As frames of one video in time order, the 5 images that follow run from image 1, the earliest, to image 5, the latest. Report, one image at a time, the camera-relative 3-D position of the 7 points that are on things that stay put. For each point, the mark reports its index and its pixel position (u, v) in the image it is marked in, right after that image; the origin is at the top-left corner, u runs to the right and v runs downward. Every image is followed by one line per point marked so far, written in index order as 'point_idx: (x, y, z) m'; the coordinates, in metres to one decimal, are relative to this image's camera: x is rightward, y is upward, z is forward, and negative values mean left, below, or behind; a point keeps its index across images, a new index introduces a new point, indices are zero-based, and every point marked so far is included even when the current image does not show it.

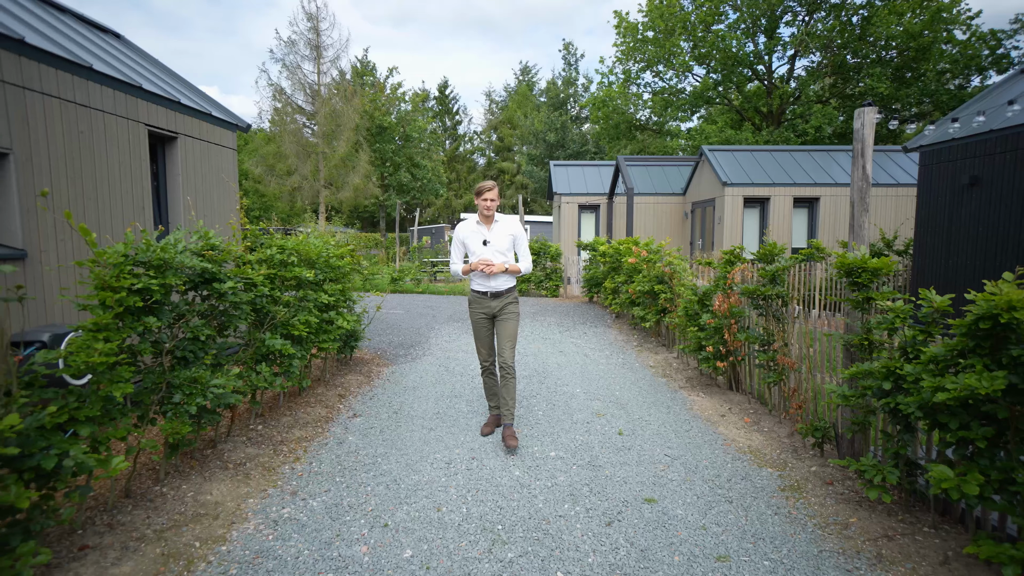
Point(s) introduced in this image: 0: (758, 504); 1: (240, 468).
0: (+1.3, -1.1, +3.3) m
1: (-1.5, -1.0, +3.6) m
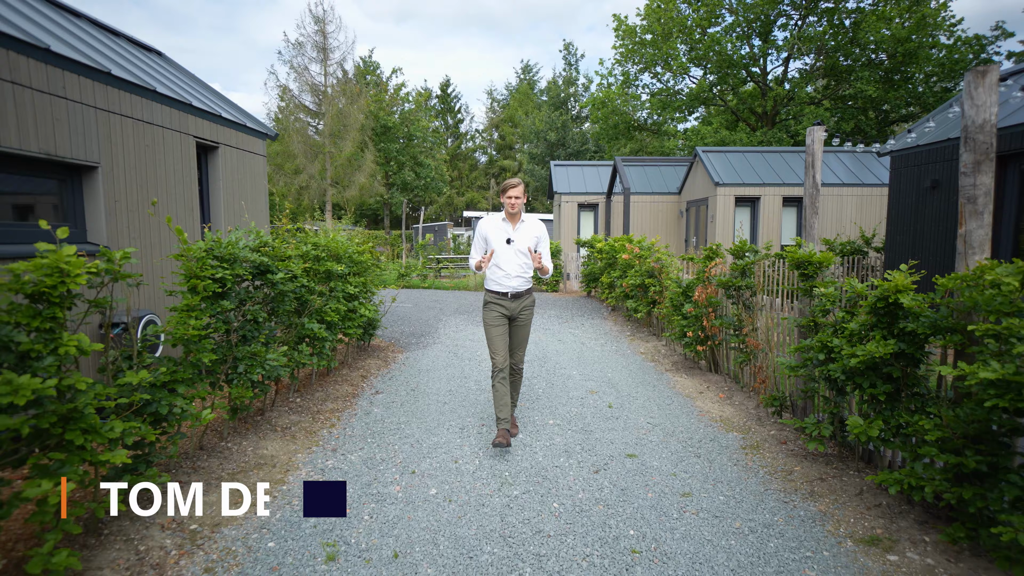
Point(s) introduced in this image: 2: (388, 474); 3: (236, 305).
0: (+1.3, -1.0, +4.0) m
1: (-1.5, -0.9, +4.3) m
2: (-0.7, -1.1, +3.7) m
3: (-1.6, -0.1, +3.8) m
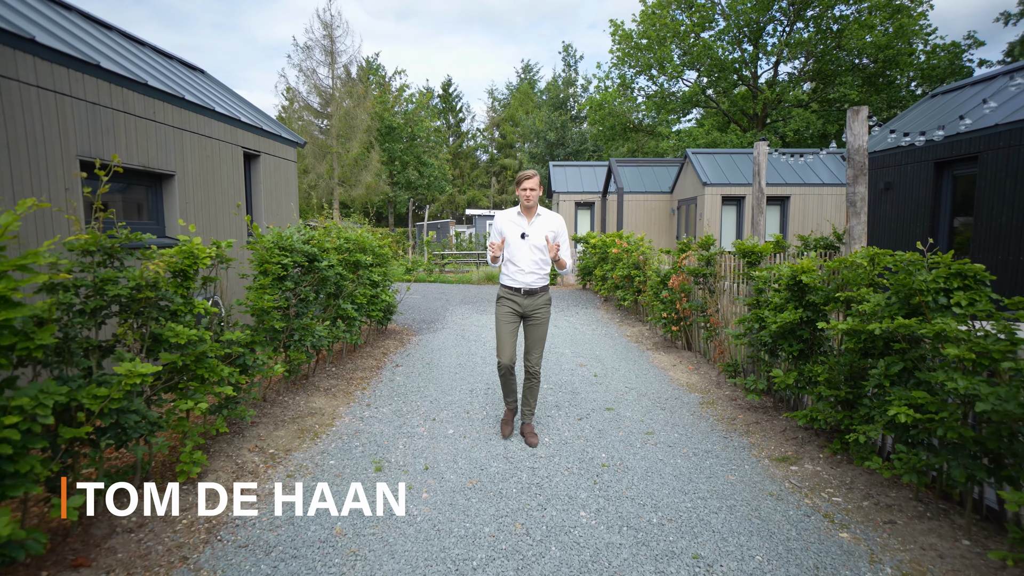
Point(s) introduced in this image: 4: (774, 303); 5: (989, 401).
0: (+1.3, -0.9, +4.9) m
1: (-1.5, -0.8, +5.3) m
2: (-0.7, -1.0, +4.7) m
3: (-1.6, 0.0, +4.7) m
4: (+1.7, -0.1, +4.1) m
5: (+1.7, -0.4, +2.2) m
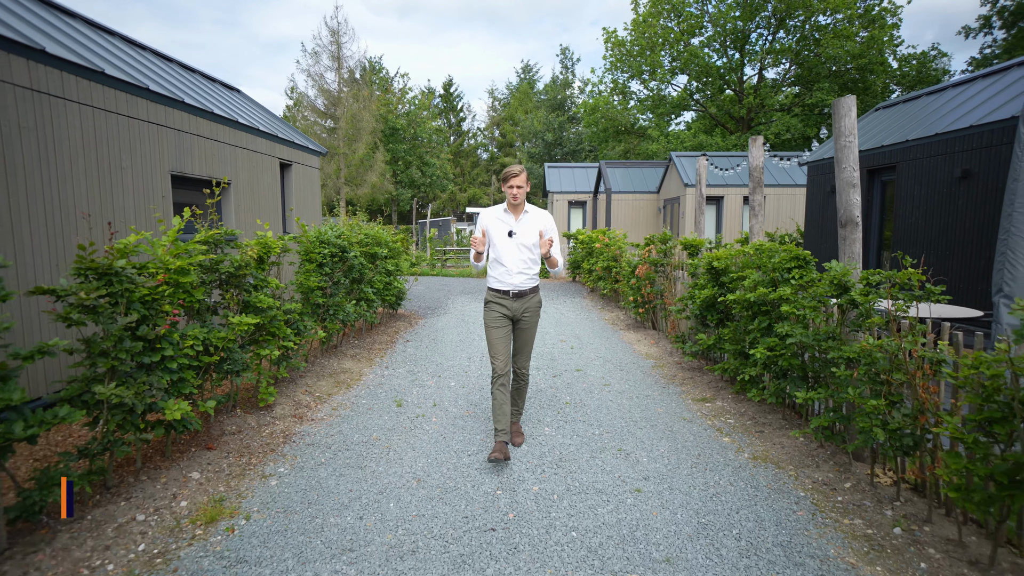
0: (+1.2, -0.8, +6.2) m
1: (-1.6, -0.7, +6.5) m
2: (-0.8, -0.8, +6.0) m
3: (-1.7, +0.2, +6.0) m
4: (+1.6, 0.0, +5.4) m
5: (+1.5, -0.3, +3.5) m
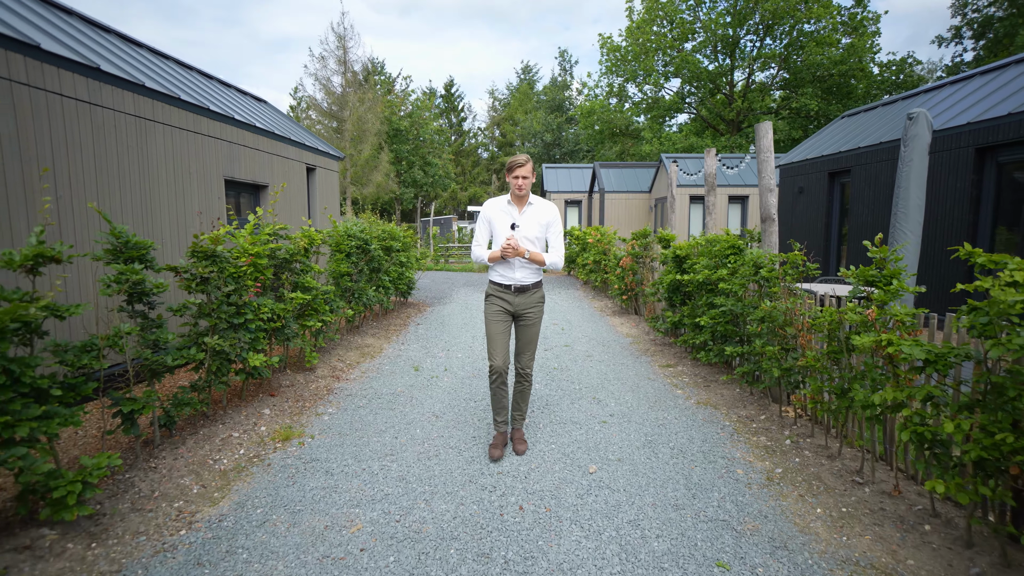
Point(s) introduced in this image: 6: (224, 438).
0: (+1.2, -0.6, +7.2) m
1: (-1.6, -0.6, +7.6) m
2: (-0.8, -0.7, +7.0) m
3: (-1.7, +0.3, +7.0) m
4: (+1.5, +0.2, +6.4) m
5: (+1.5, -0.1, +4.5) m
6: (-1.7, -0.9, +3.8) m
